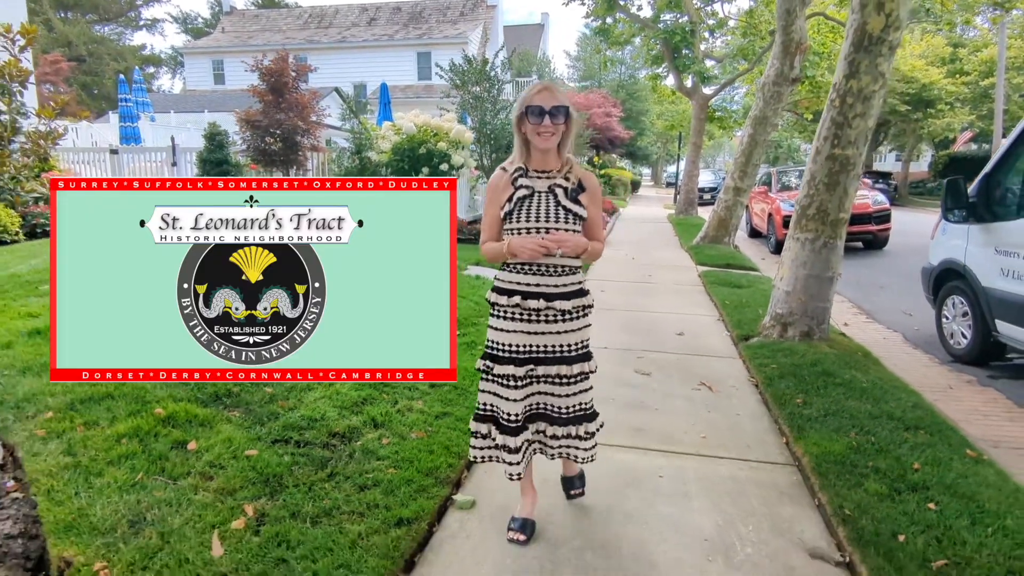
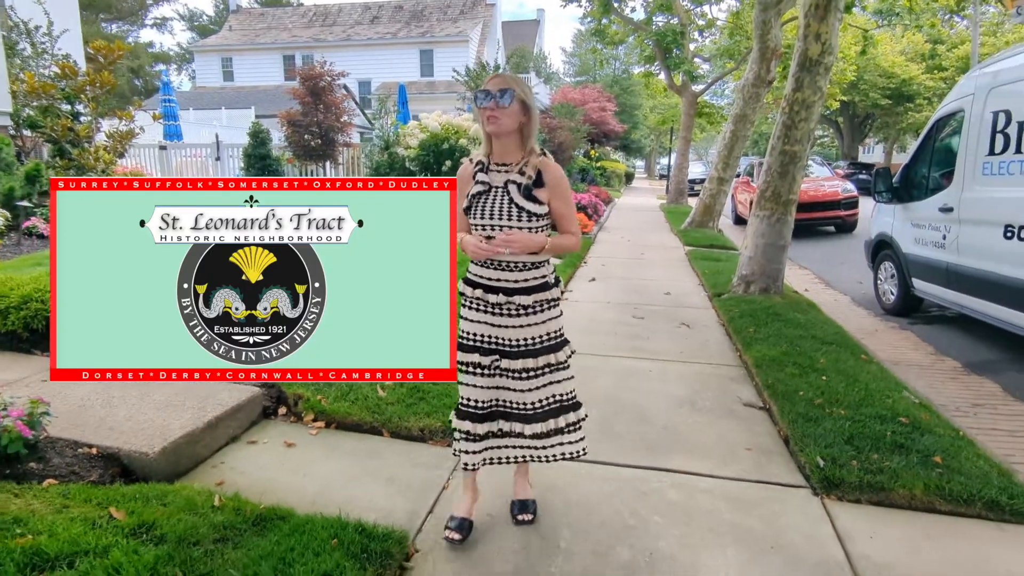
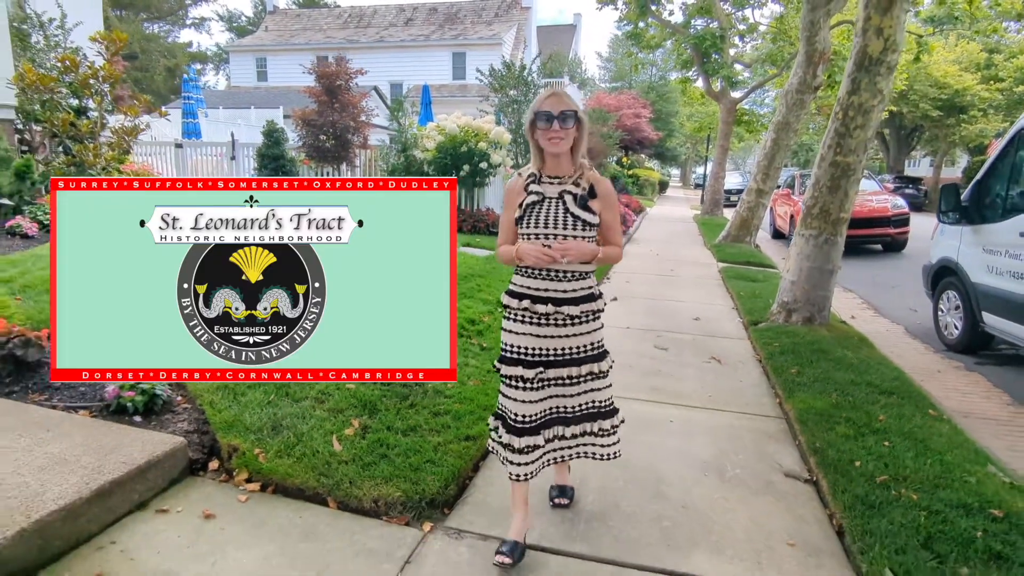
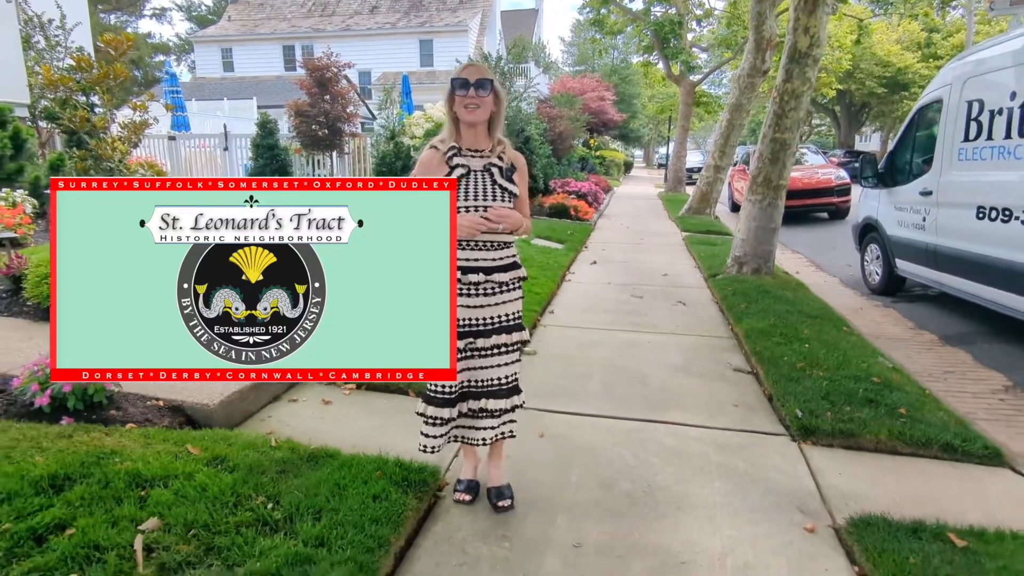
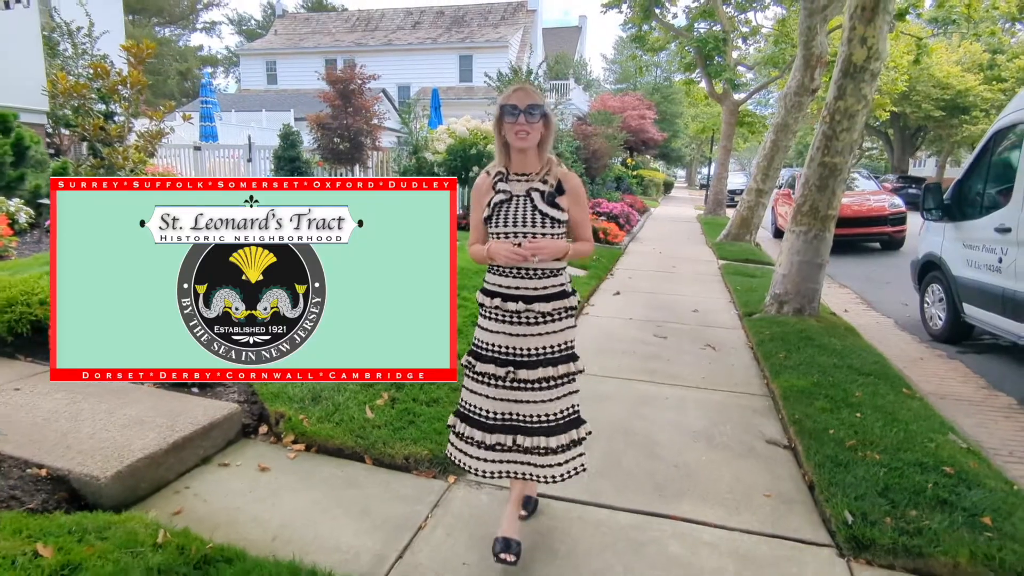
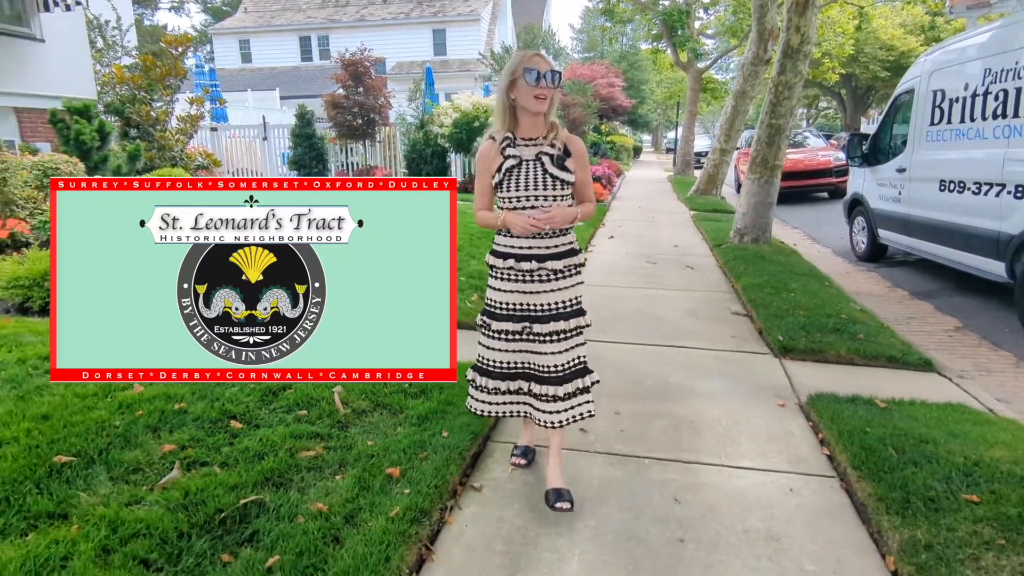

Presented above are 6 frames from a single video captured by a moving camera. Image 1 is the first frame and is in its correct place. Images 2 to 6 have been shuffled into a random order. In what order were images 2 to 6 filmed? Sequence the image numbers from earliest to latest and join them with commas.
3, 5, 2, 4, 6
